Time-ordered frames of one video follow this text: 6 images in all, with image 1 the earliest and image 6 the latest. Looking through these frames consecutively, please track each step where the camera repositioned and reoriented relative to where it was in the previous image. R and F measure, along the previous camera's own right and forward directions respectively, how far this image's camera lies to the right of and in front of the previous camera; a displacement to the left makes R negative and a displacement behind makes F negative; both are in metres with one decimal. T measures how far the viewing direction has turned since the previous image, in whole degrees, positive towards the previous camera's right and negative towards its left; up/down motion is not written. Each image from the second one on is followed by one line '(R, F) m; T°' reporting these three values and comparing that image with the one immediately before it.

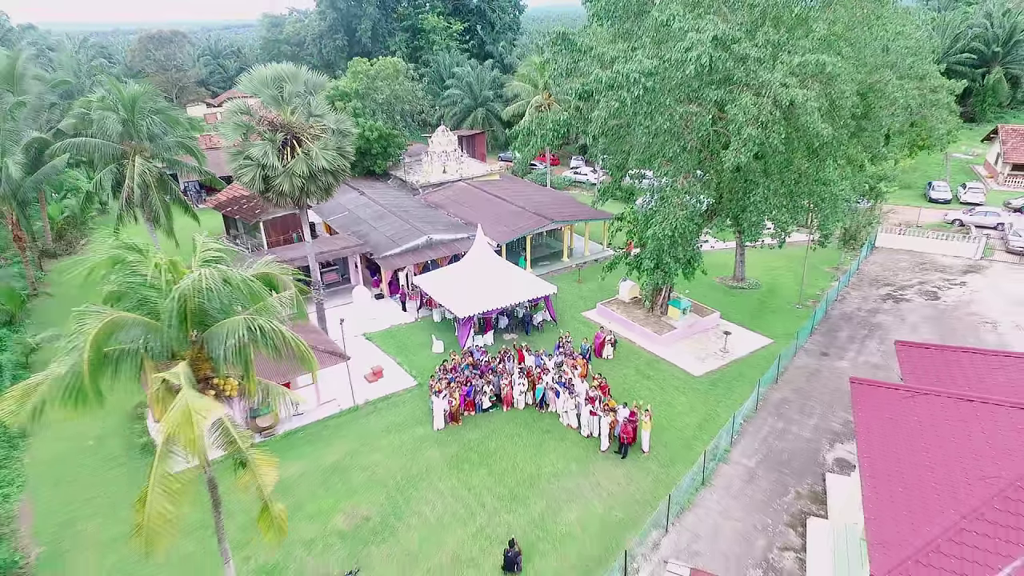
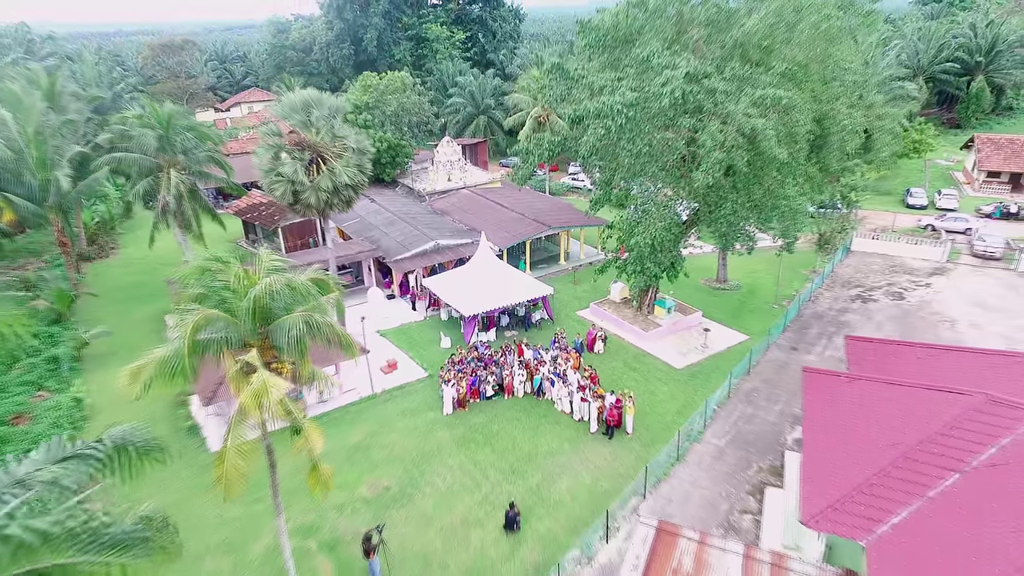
(0.0, -2.1) m; 0°
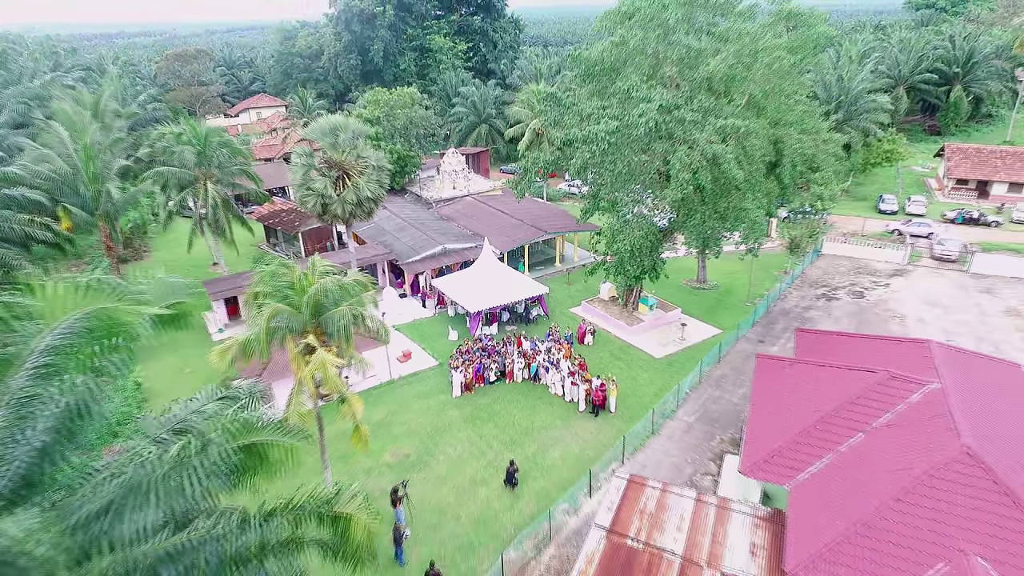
(0.0, -2.9) m; 0°
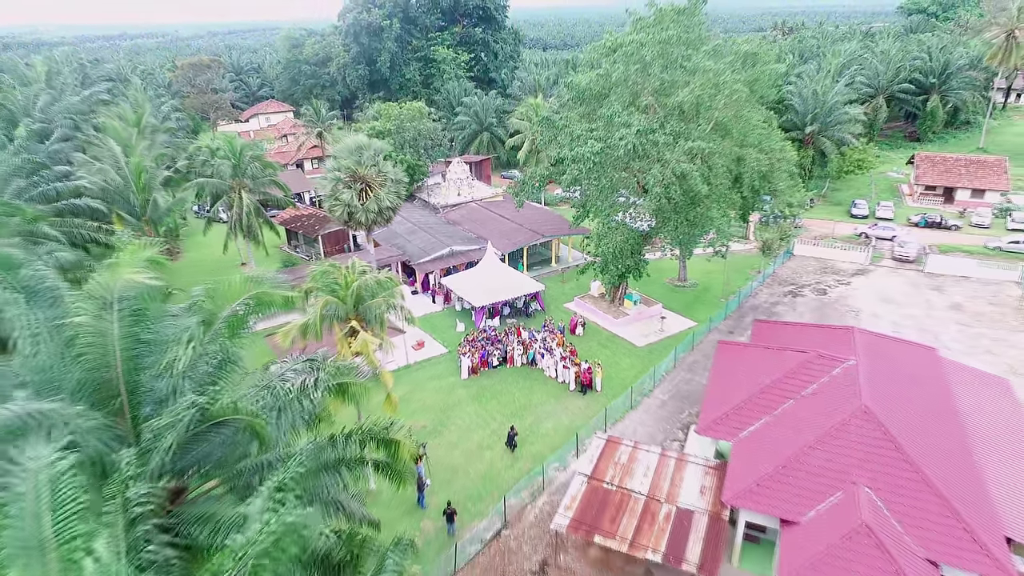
(0.0, -3.4) m; 0°
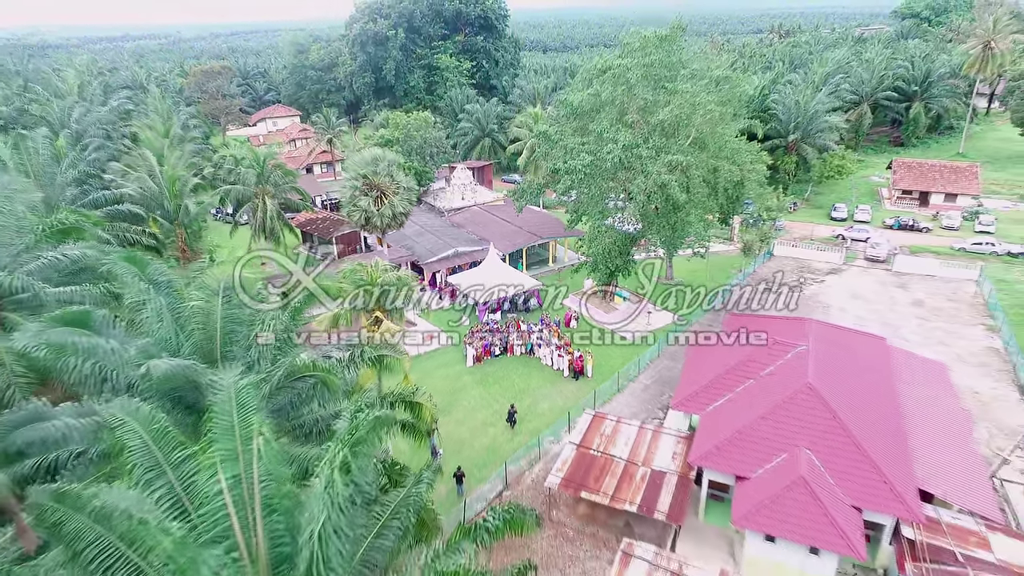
(0.0, -2.8) m; 0°
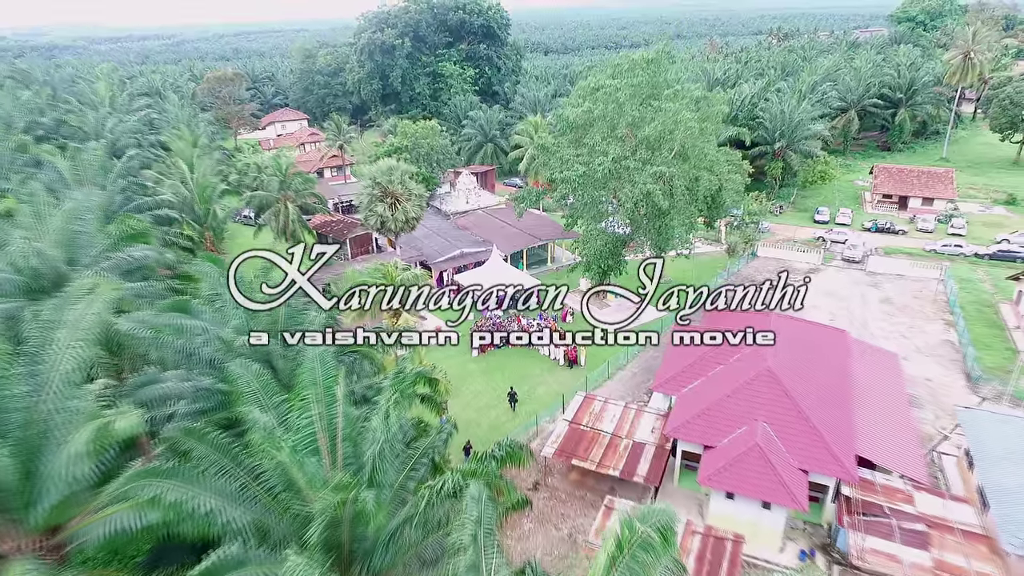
(0.0, -2.9) m; 0°
